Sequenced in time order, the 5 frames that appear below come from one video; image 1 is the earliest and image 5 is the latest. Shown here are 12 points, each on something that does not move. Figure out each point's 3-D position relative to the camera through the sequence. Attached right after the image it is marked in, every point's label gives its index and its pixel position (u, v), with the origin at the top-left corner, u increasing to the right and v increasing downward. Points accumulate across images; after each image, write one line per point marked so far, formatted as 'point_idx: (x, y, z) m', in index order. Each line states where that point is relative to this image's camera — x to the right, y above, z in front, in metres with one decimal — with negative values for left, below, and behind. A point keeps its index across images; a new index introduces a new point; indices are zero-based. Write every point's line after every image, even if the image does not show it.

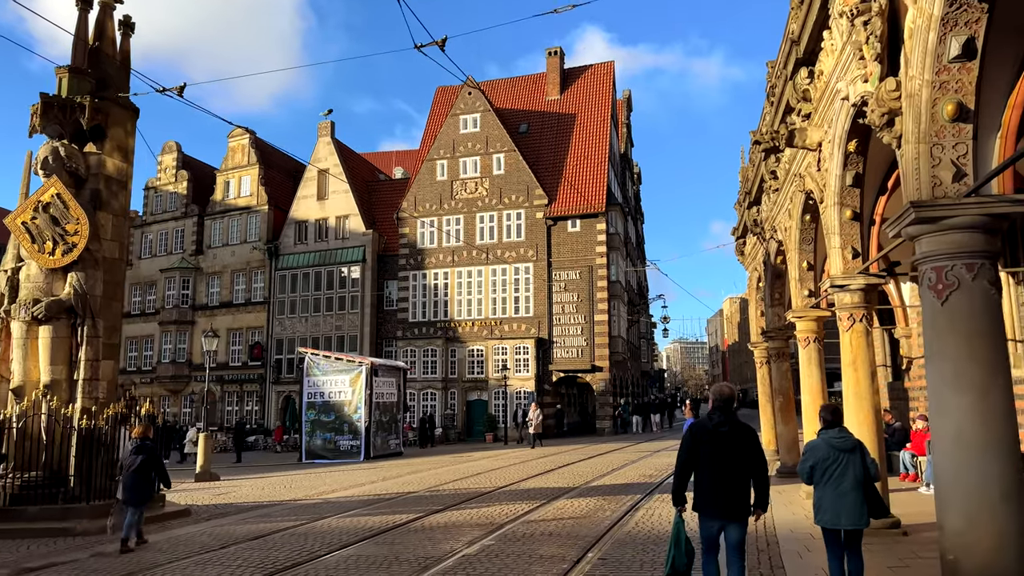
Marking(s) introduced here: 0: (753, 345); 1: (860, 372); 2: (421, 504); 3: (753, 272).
0: (+6.5, -1.5, +19.3) m
1: (+4.5, -1.1, +9.3) m
2: (-1.7, -4.1, +13.5) m
3: (+6.4, +0.4, +19.2) m
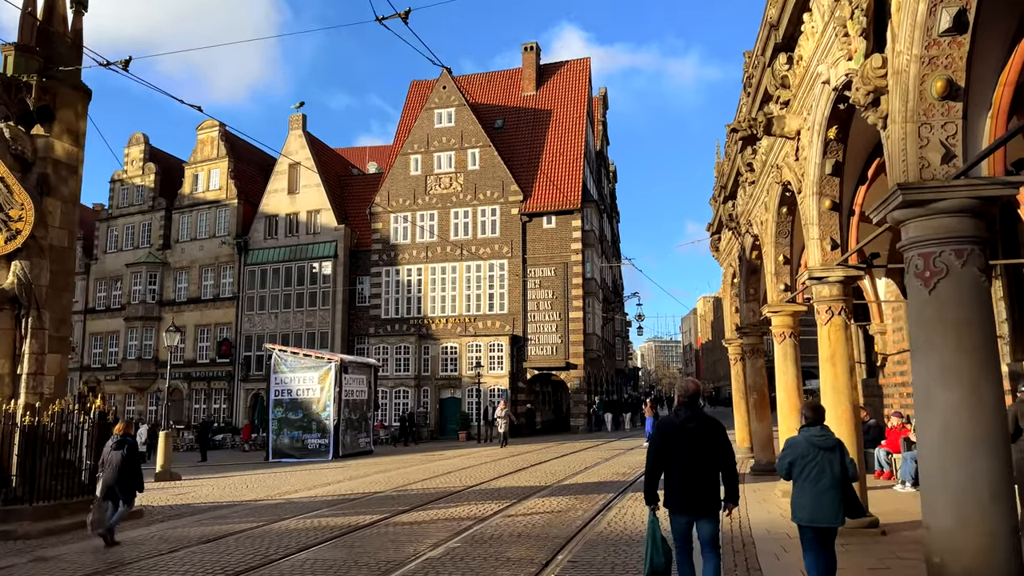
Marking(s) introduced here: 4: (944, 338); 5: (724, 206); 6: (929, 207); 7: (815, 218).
0: (+5.7, -1.4, +19.1) m
1: (+4.1, -1.0, +9.0) m
2: (-2.3, -3.9, +13.0) m
3: (+5.7, +0.5, +19.0) m
4: (+3.3, -0.4, +5.4) m
5: (+5.0, +2.0, +17.2) m
6: (+3.2, +0.6, +5.5) m
7: (+3.9, +0.9, +9.2) m
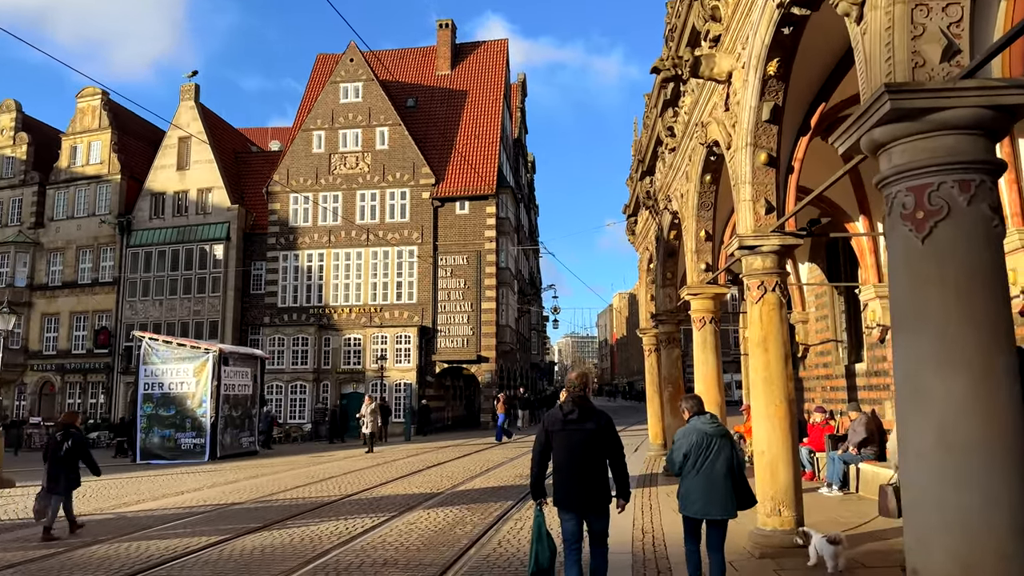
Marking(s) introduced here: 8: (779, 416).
0: (+3.2, -1.1, +17.7) m
1: (+2.7, -0.7, +7.5) m
2: (-4.1, -3.5, +10.8) m
3: (+3.2, +0.9, +17.6) m
4: (+2.3, -0.1, +3.8) m
5: (+2.8, +2.3, +15.7) m
6: (+2.2, +0.9, +3.9) m
7: (+2.5, +1.2, +7.6) m
8: (+2.7, -1.3, +7.3) m
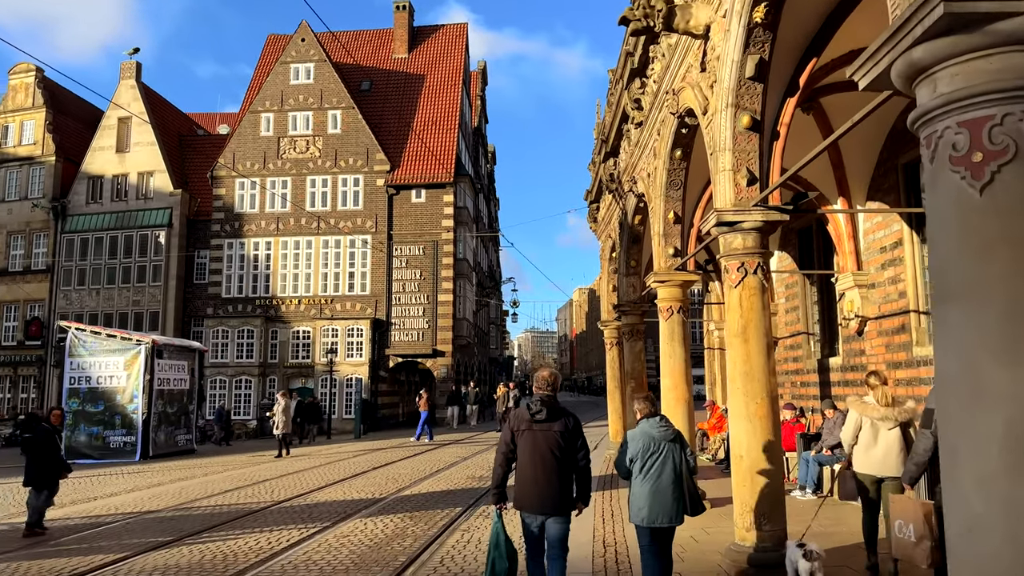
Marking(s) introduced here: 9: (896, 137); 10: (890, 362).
0: (+2.1, -0.8, +16.8) m
1: (+2.2, -0.5, +6.6) m
2: (-4.8, -3.2, +9.5) m
3: (+2.2, +1.1, +16.7) m
4: (+2.0, +0.1, +2.9) m
5: (+1.9, +2.5, +14.7) m
6: (+1.9, +1.1, +3.0) m
7: (+2.0, +1.4, +6.7) m
8: (+2.2, -1.1, +6.4) m
9: (+4.9, +1.9, +9.1) m
10: (+5.0, -1.0, +9.5) m
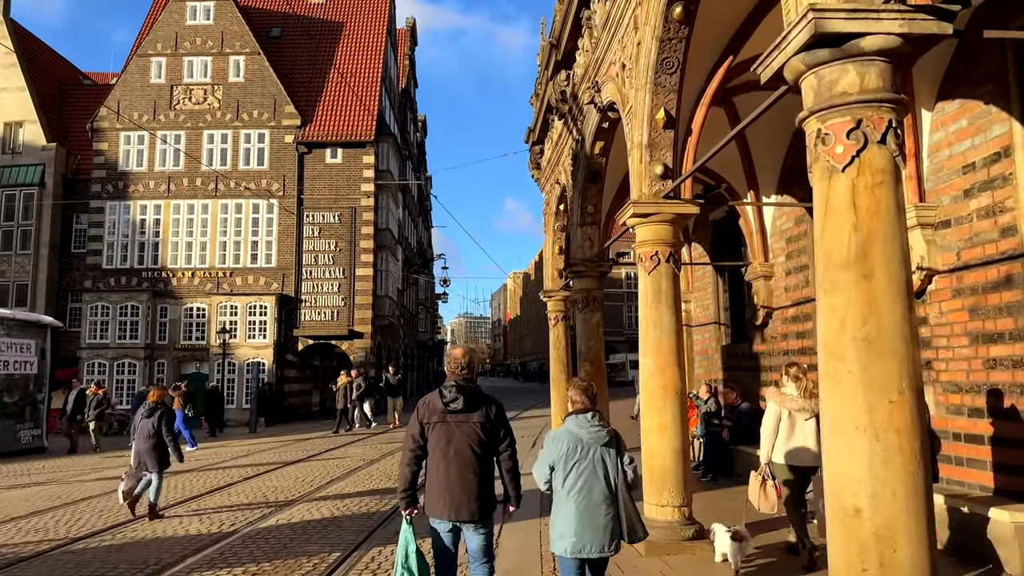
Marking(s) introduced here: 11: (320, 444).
0: (+0.6, -0.1, +13.4) m
1: (+1.6, 0.0, +3.2) m
2: (-5.6, -2.5, +5.6) m
3: (+0.7, +1.9, +13.3) m
4: (+1.8, +0.5, -0.4) m
5: (+0.6, +3.2, +11.3) m
6: (+1.8, +1.5, -0.4) m
7: (+1.5, +1.9, +3.3) m
8: (+1.7, -0.6, +3.1) m
9: (+4.1, +2.5, +6.0) m
10: (+4.1, -0.4, +6.4) m
11: (-4.6, -3.7, +17.3) m
